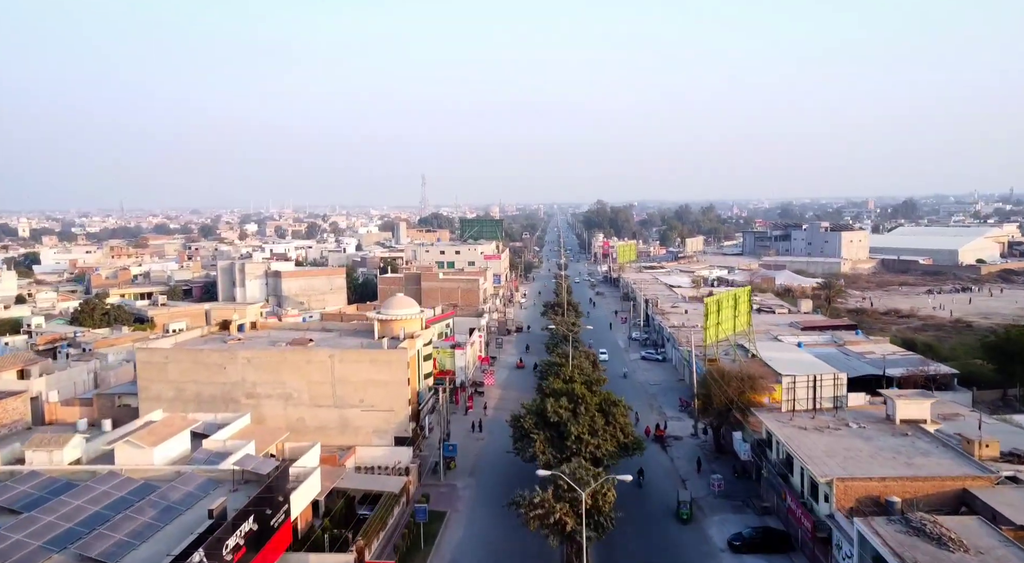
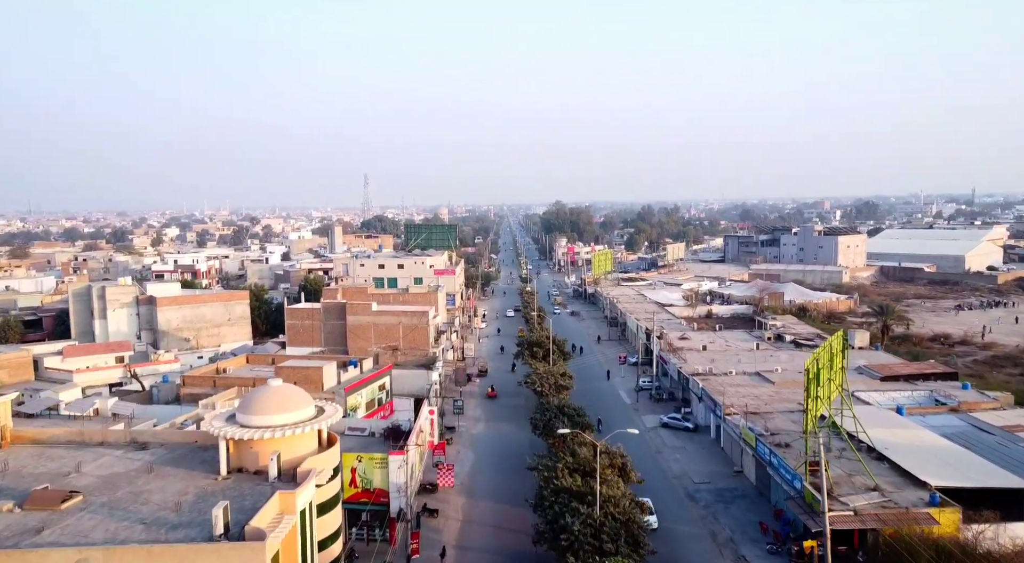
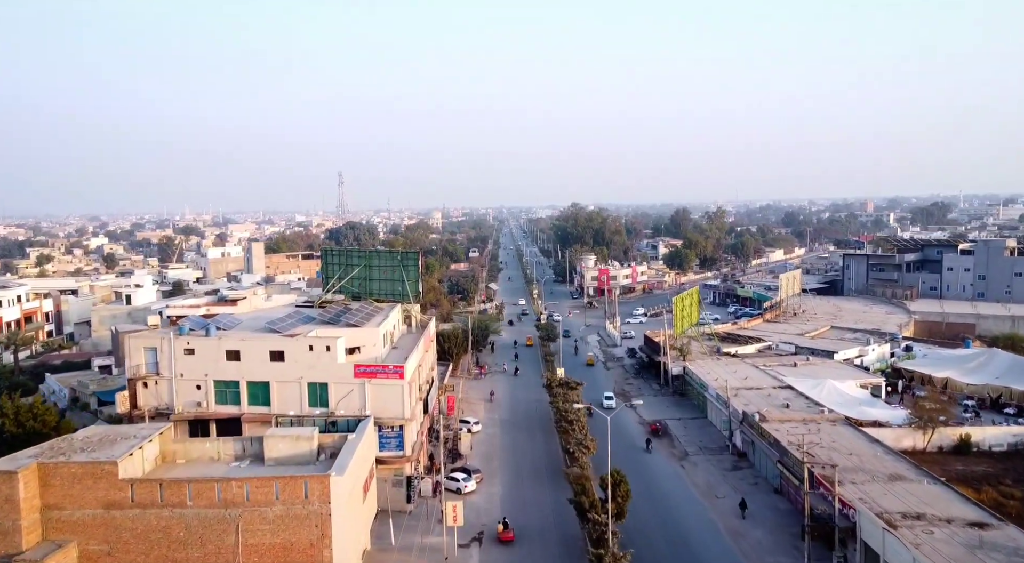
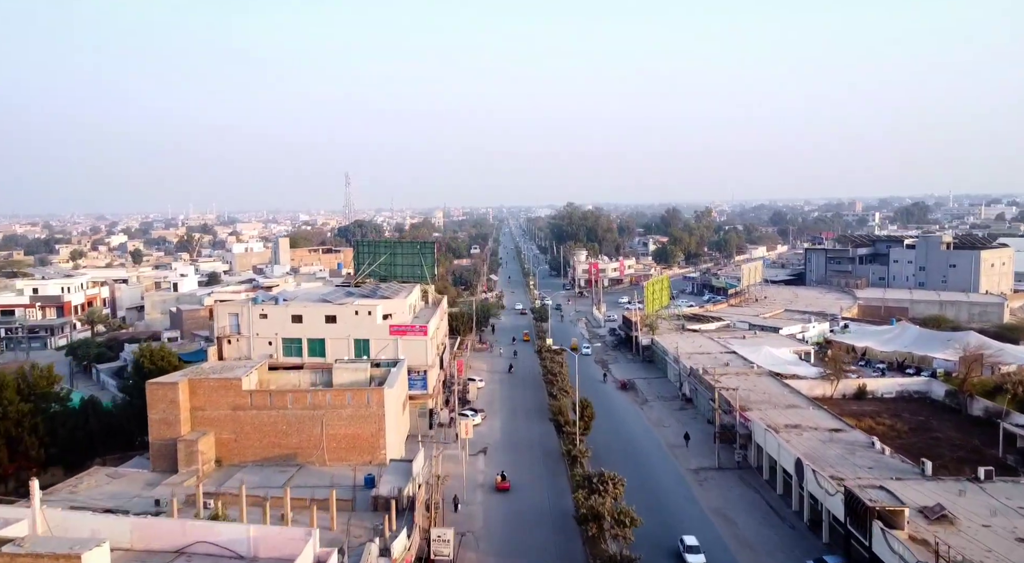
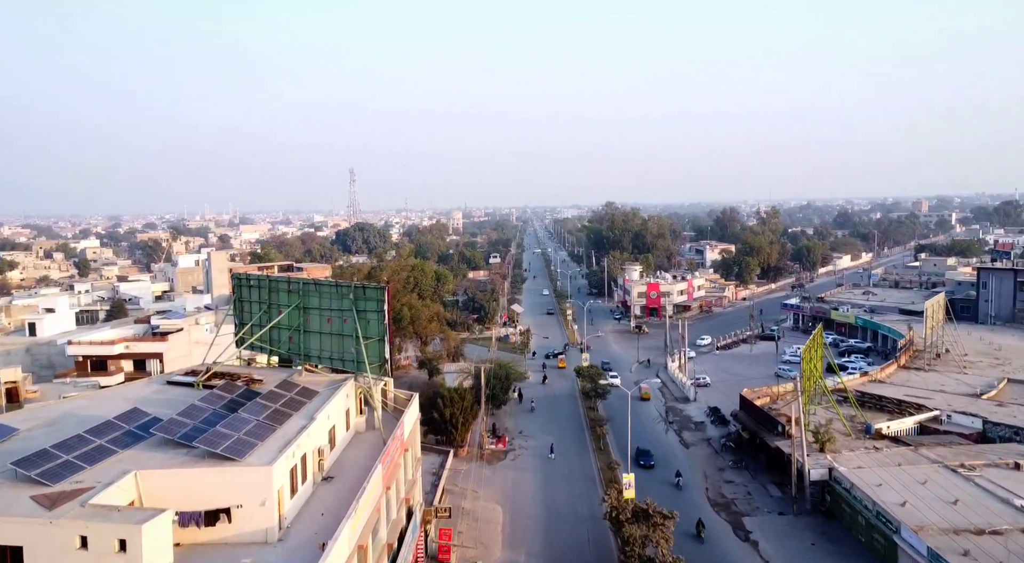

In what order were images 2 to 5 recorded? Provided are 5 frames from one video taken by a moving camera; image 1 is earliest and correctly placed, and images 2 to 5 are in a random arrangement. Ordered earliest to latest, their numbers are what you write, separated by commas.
2, 4, 3, 5
